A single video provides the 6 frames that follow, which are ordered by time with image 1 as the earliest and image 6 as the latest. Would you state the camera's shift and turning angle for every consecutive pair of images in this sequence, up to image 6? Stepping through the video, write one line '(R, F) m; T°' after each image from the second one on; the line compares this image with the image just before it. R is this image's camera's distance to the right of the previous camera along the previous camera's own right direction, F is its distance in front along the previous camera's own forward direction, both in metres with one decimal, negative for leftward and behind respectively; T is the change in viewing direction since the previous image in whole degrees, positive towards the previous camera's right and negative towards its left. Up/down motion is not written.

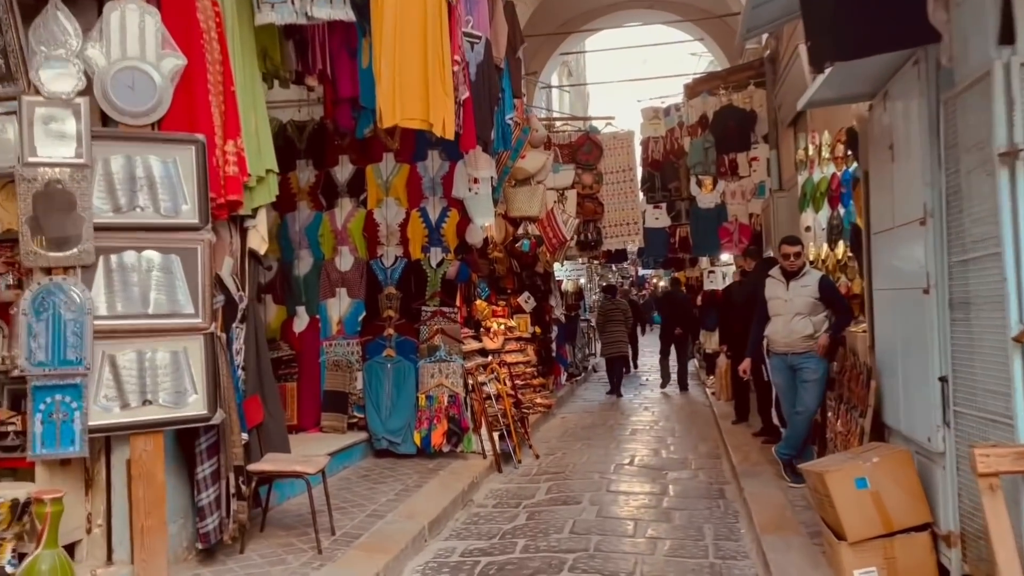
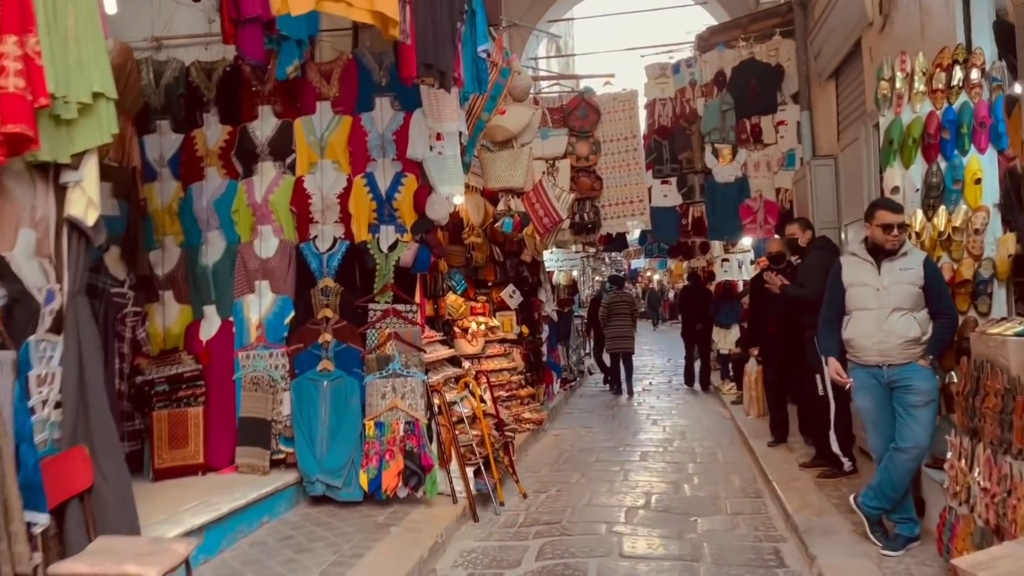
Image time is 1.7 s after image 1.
(+0.1, +1.5) m; +1°
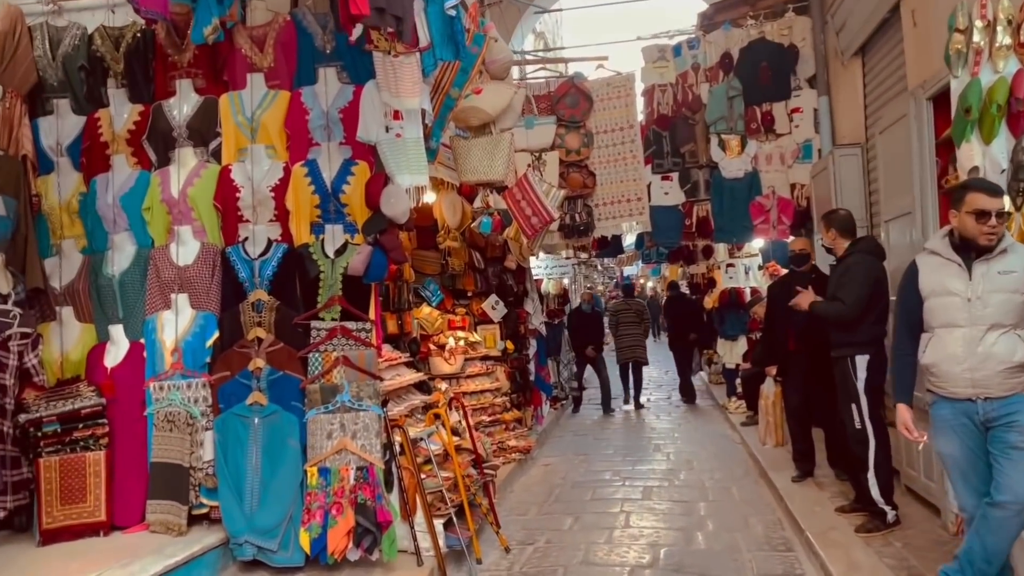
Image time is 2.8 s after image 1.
(+0.1, +0.9) m; +1°
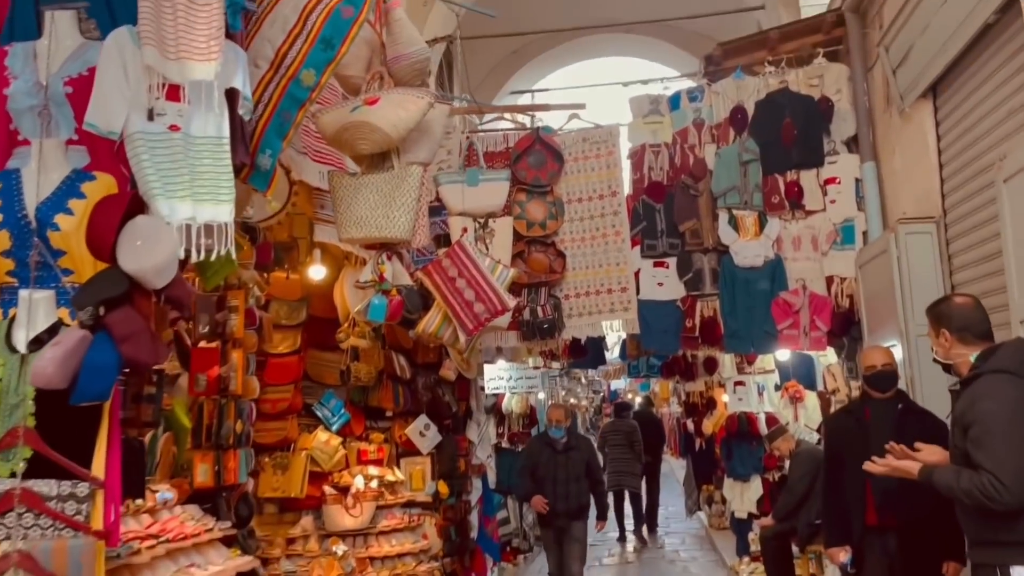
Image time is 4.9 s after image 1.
(+0.3, +1.8) m; +1°
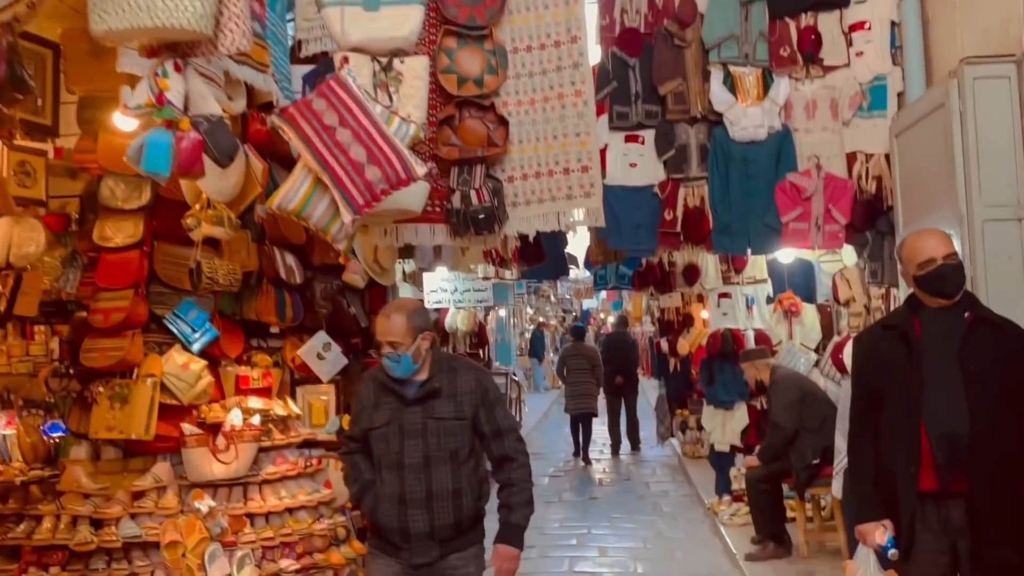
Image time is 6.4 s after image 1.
(+0.2, +1.2) m; +2°
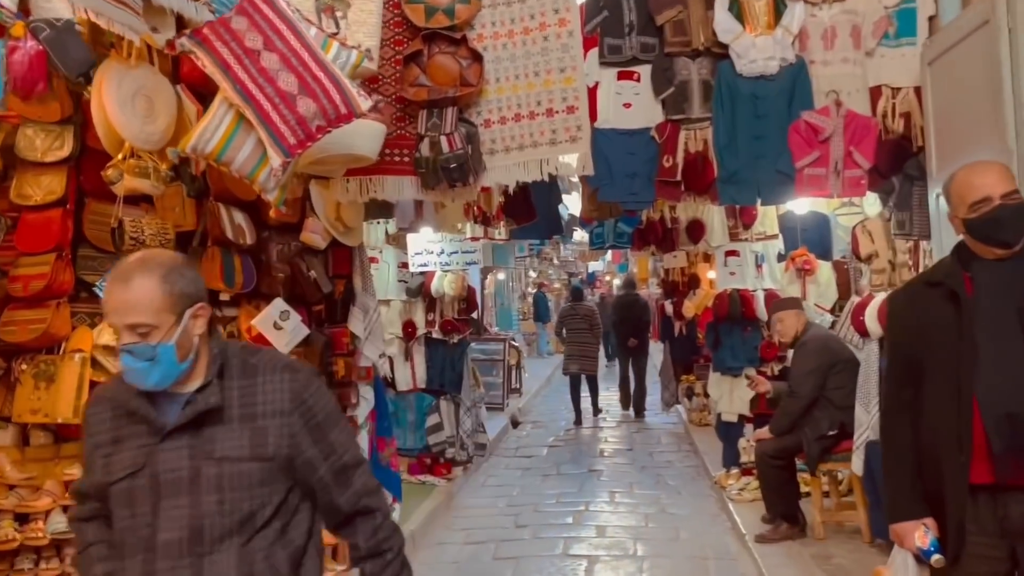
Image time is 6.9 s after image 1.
(+0.1, +0.4) m; -1°
